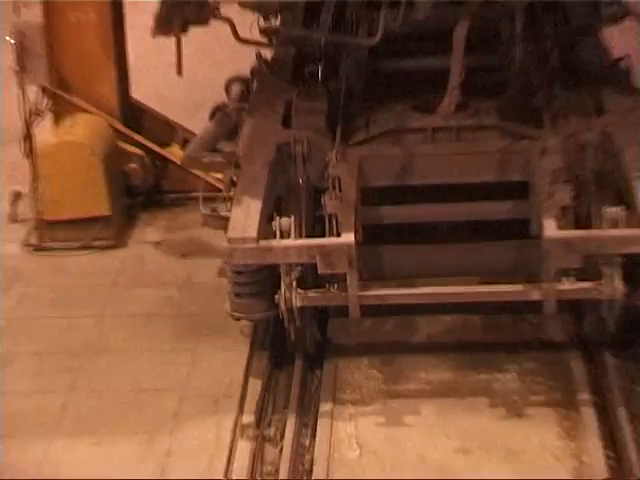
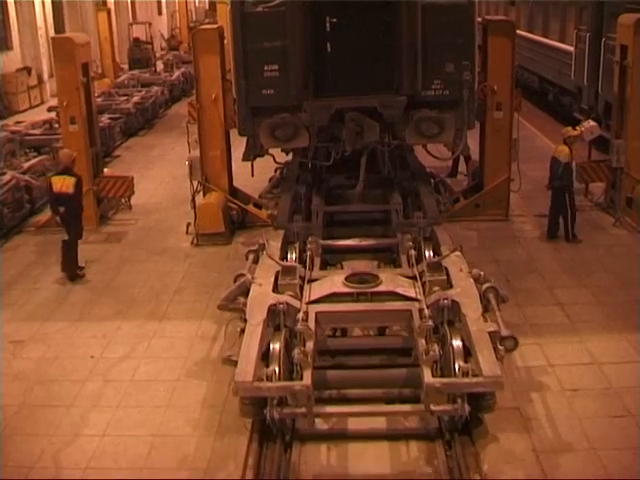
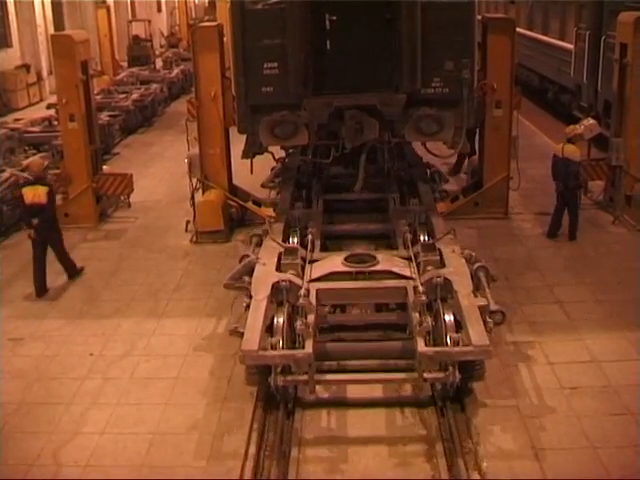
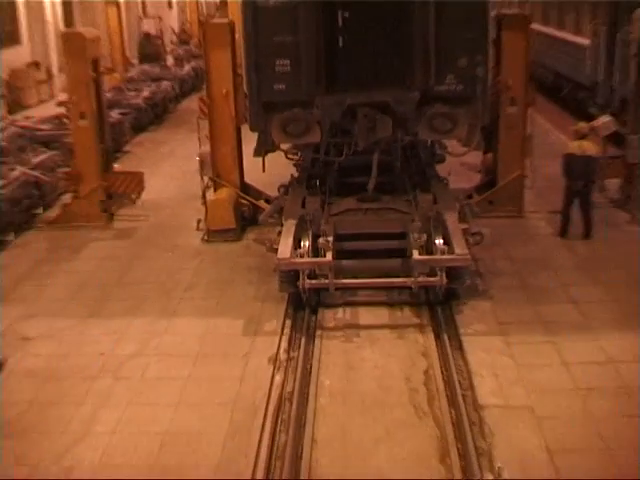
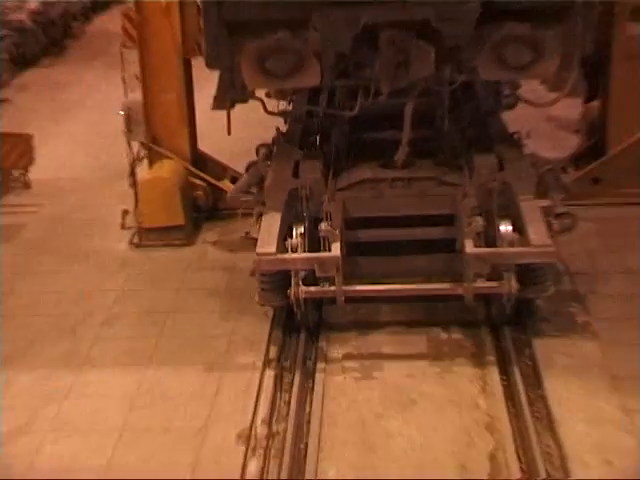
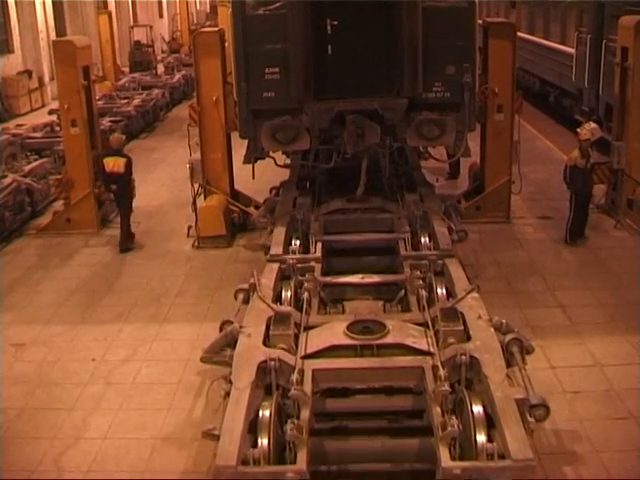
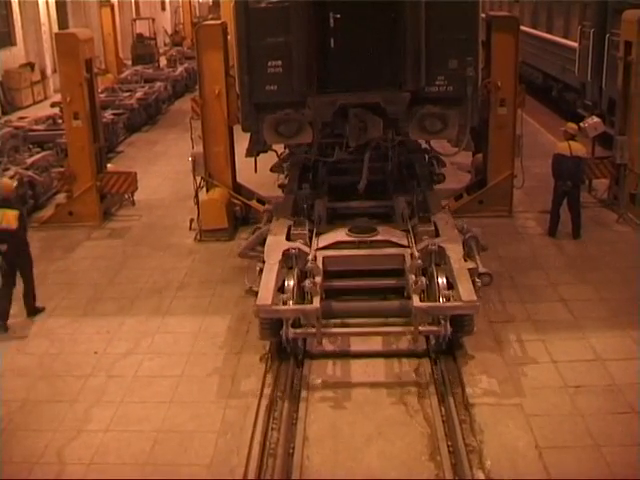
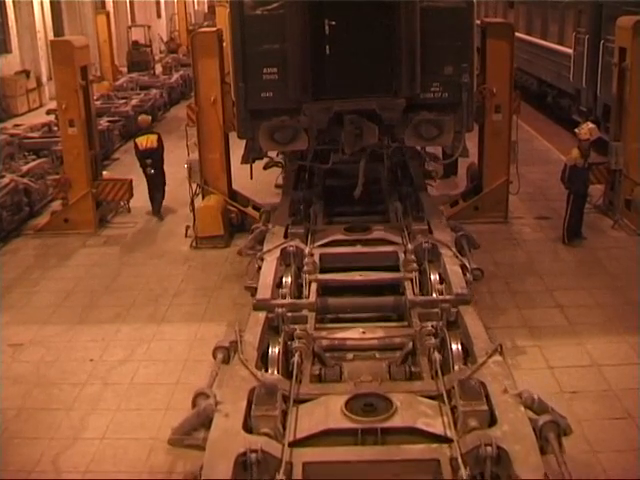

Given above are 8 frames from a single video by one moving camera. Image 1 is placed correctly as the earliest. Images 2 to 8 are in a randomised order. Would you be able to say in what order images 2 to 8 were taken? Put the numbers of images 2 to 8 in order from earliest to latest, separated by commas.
5, 4, 7, 3, 2, 6, 8
